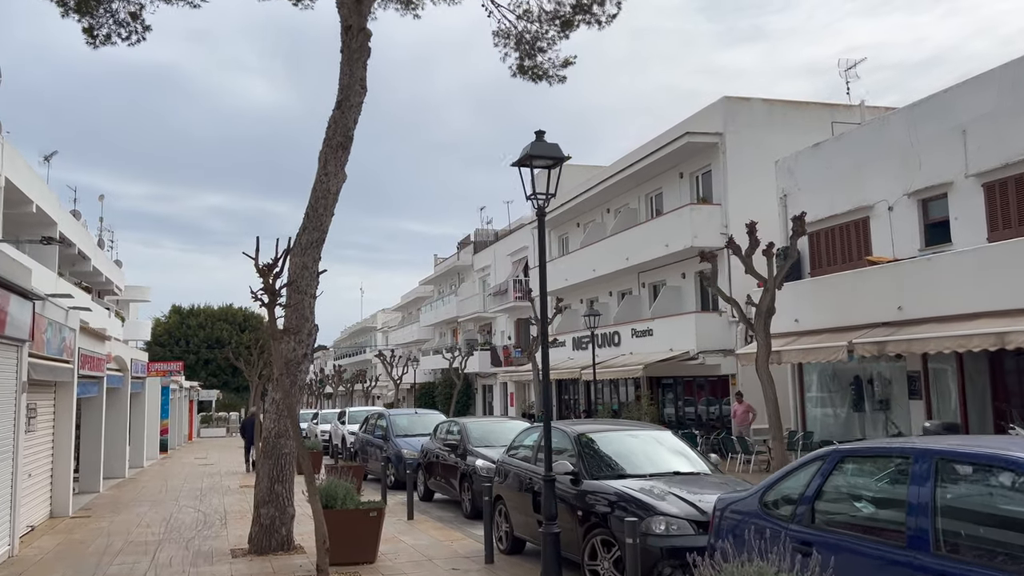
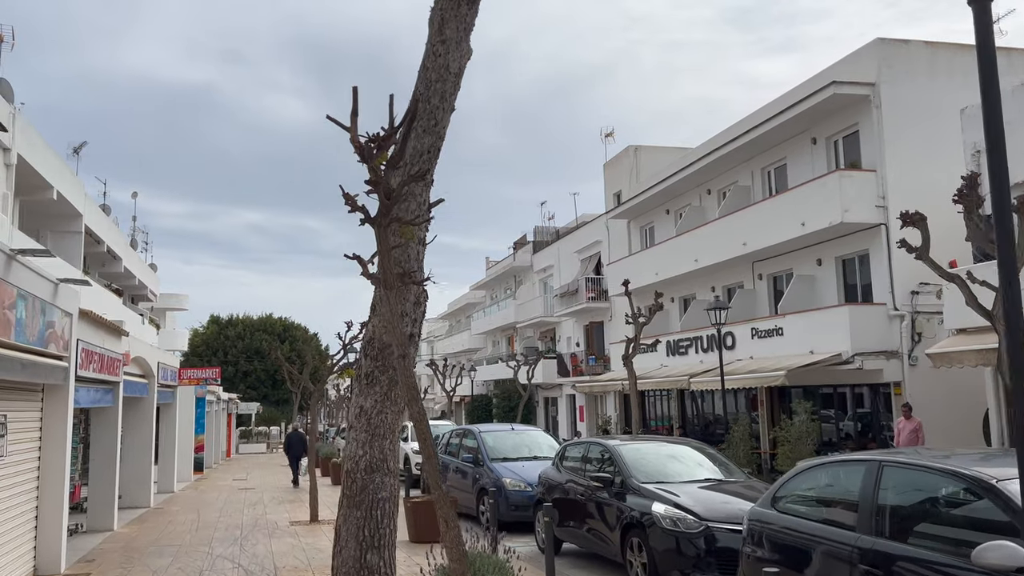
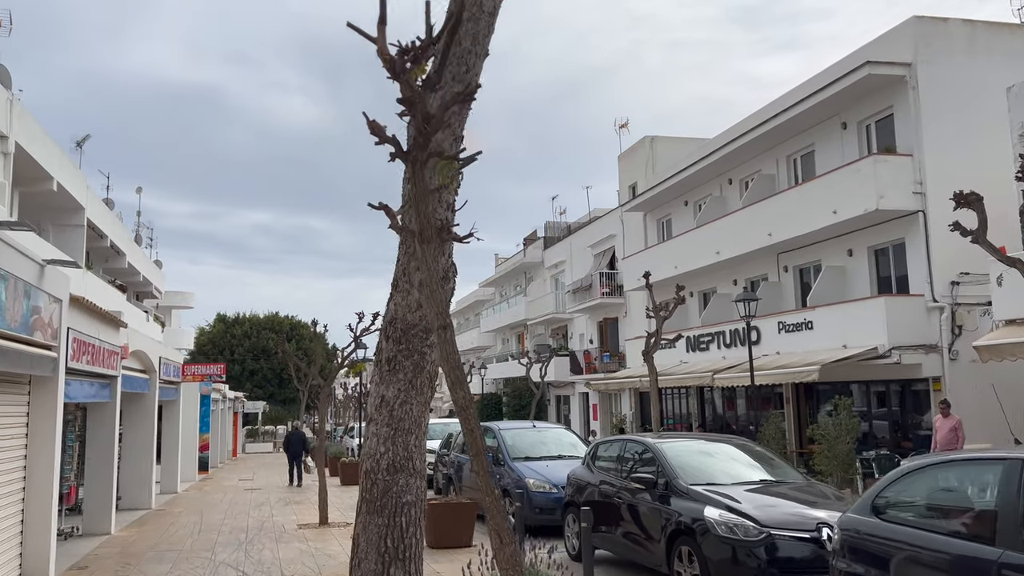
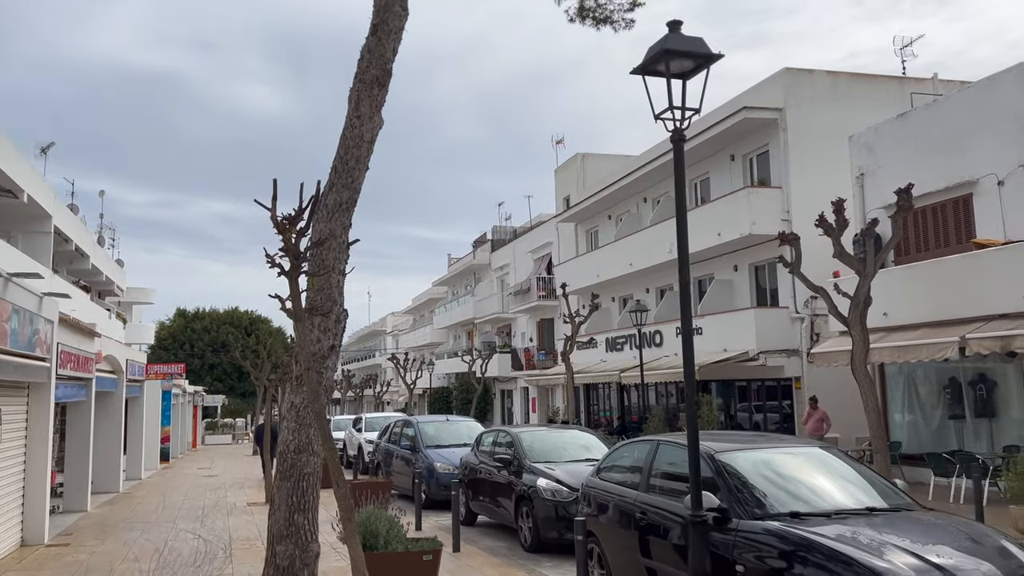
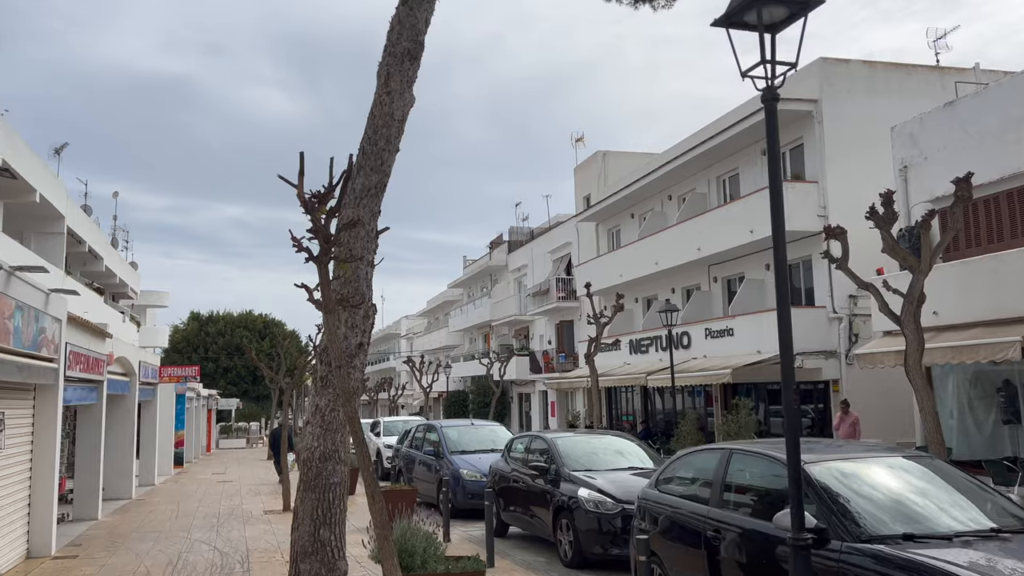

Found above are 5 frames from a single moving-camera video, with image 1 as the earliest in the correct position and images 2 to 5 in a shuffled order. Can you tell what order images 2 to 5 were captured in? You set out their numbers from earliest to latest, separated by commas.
4, 5, 2, 3
